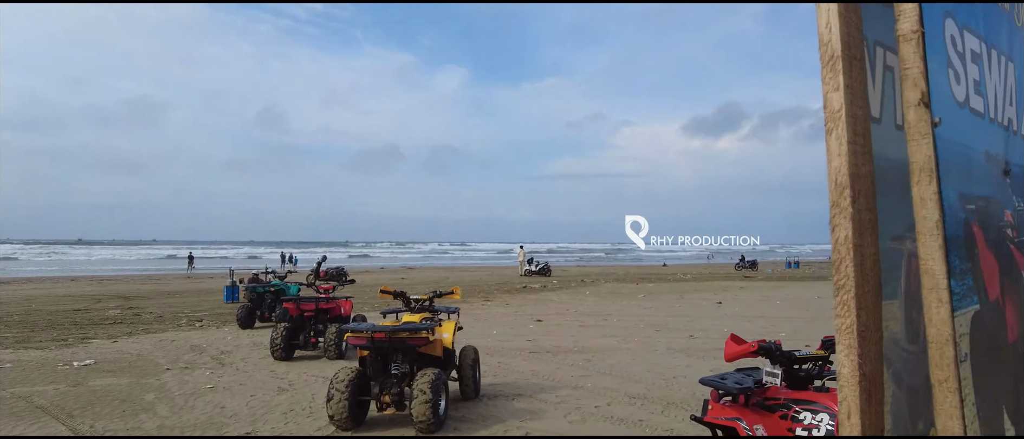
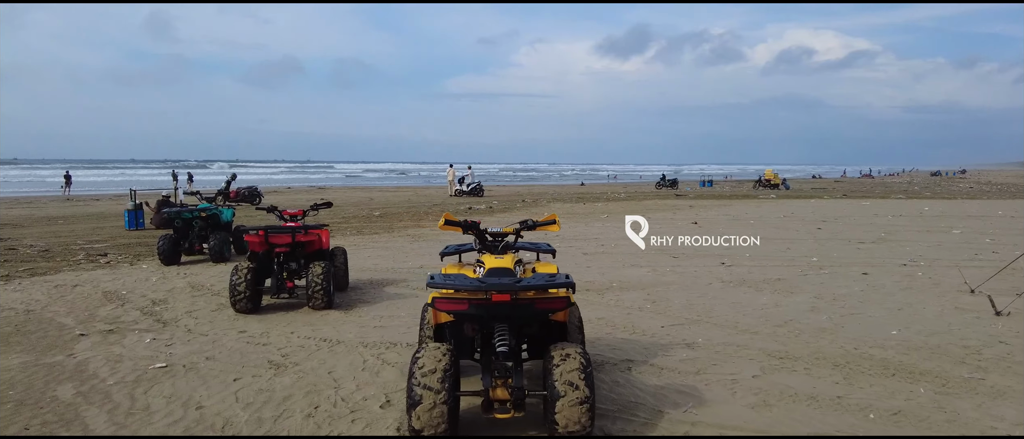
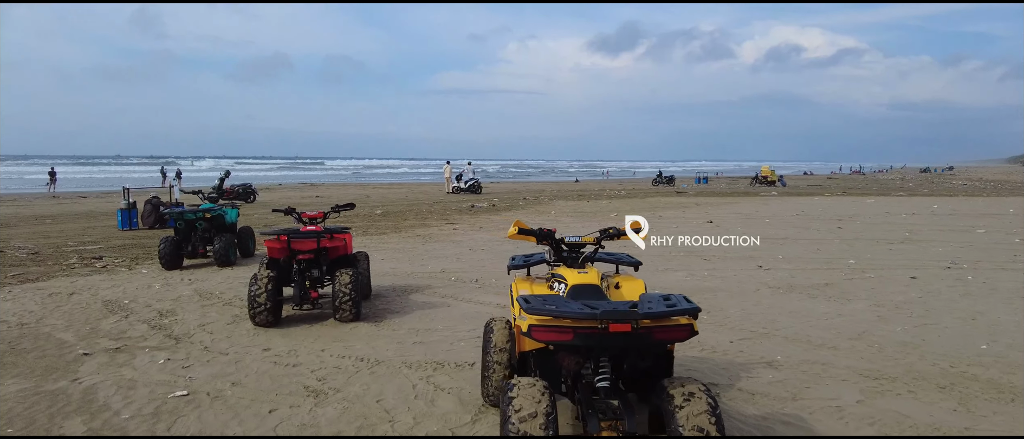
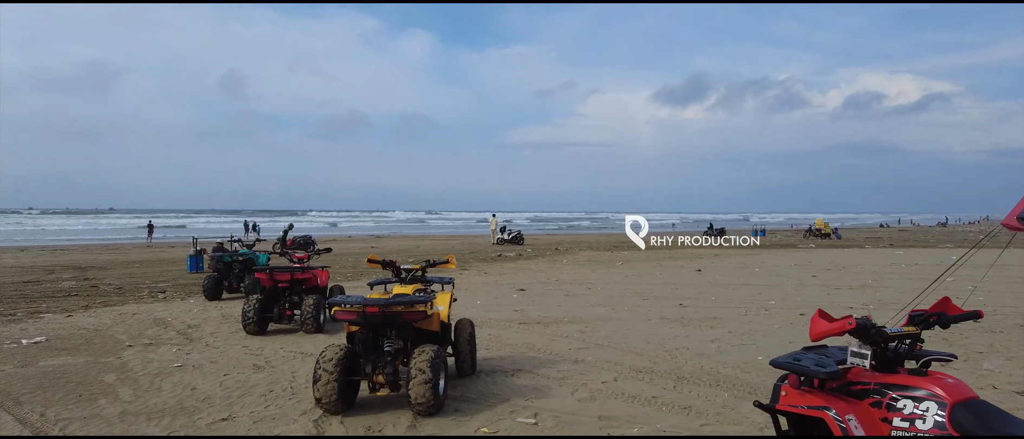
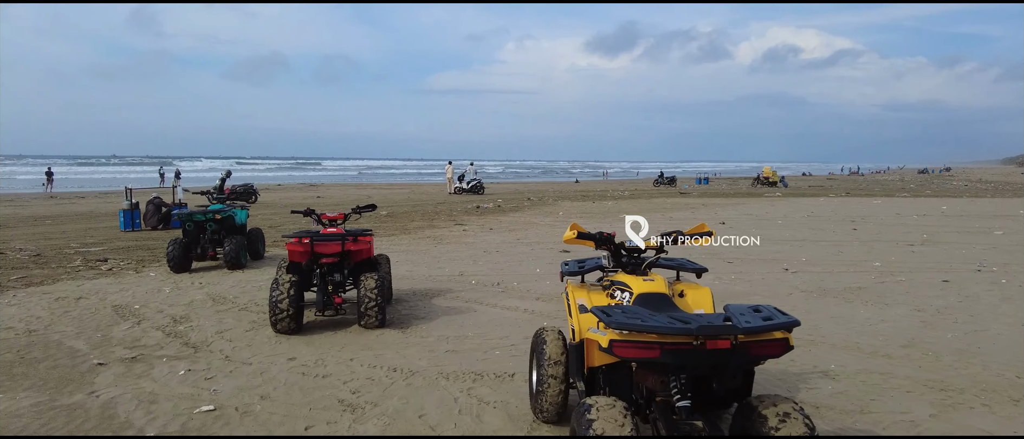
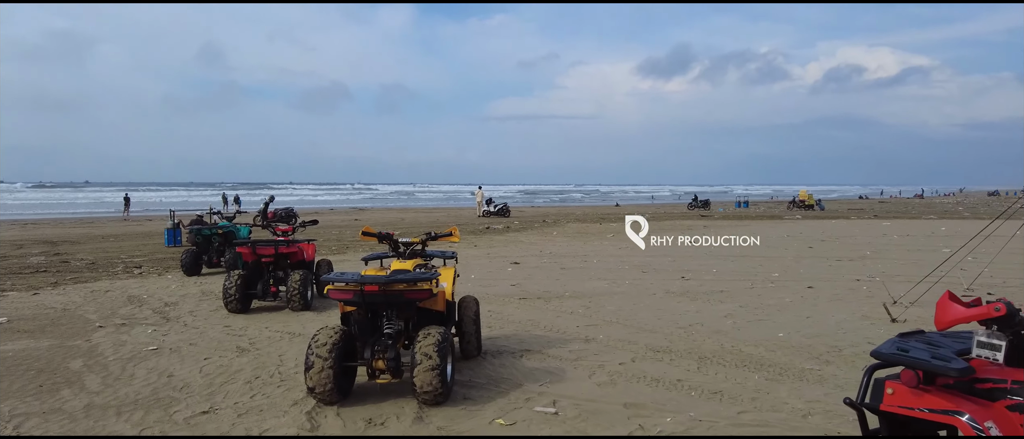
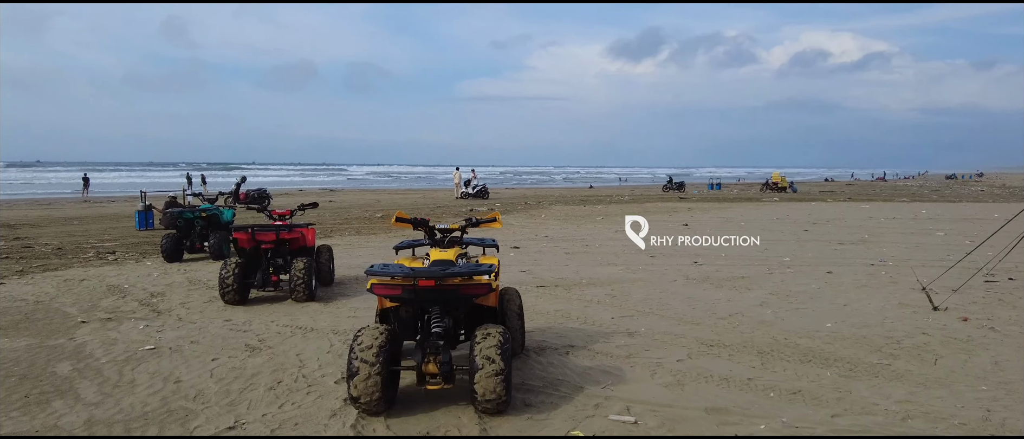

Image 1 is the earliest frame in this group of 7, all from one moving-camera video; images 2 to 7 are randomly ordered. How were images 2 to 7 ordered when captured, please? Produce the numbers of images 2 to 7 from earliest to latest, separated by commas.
4, 6, 7, 2, 3, 5
